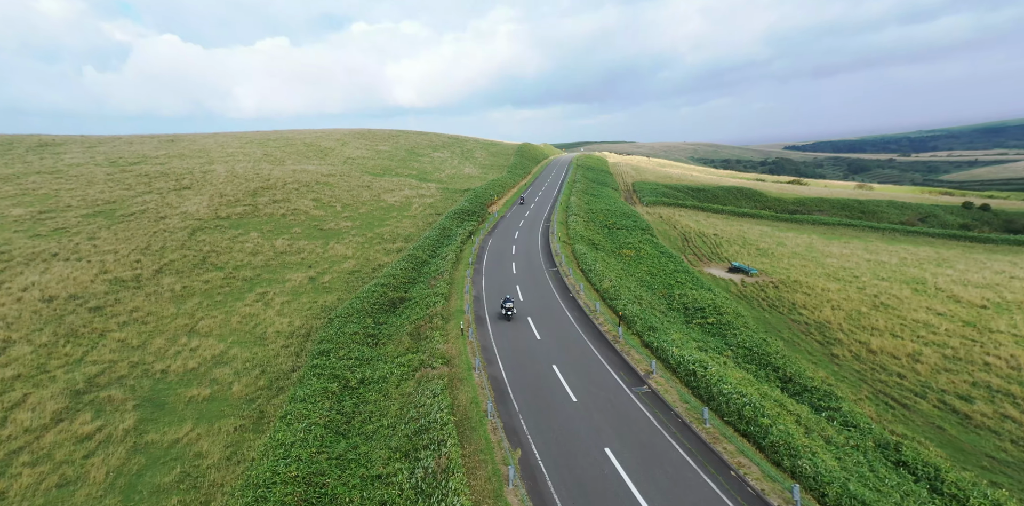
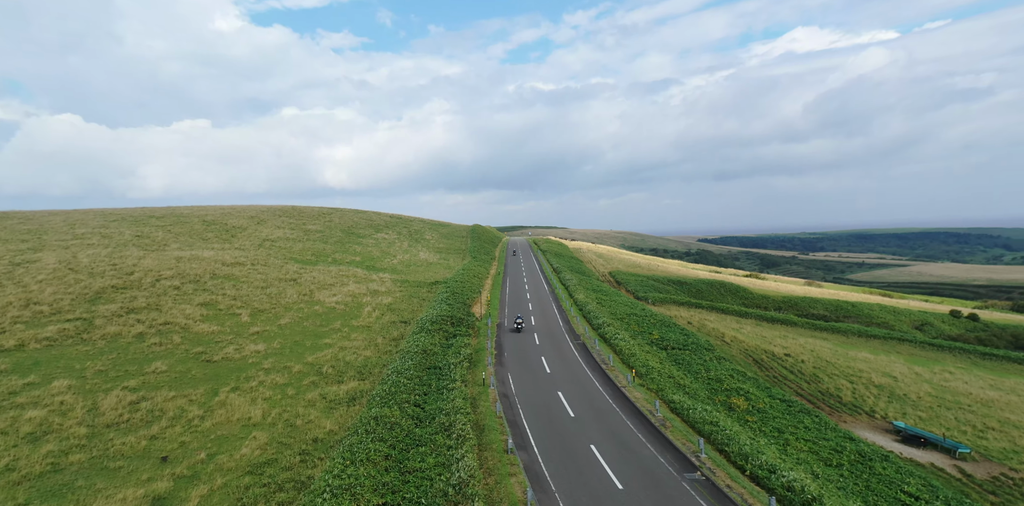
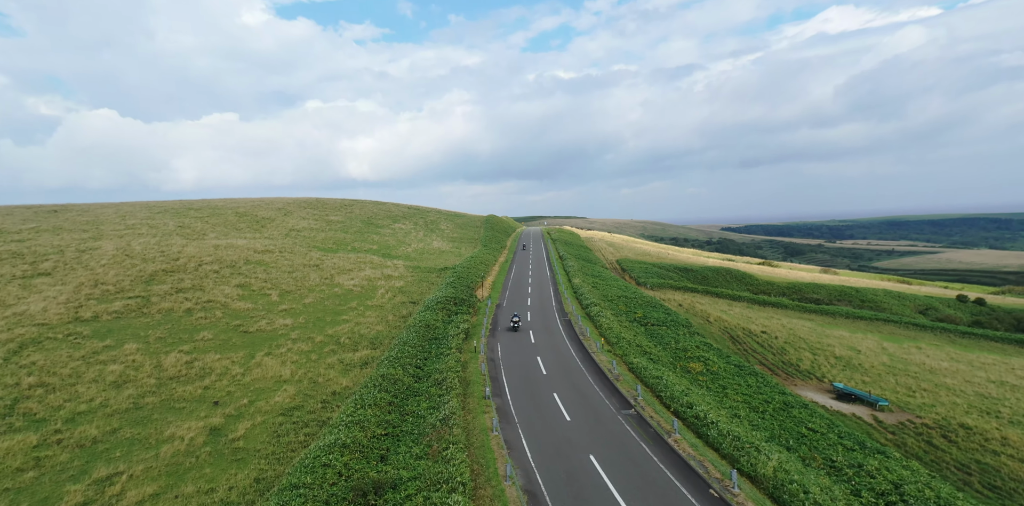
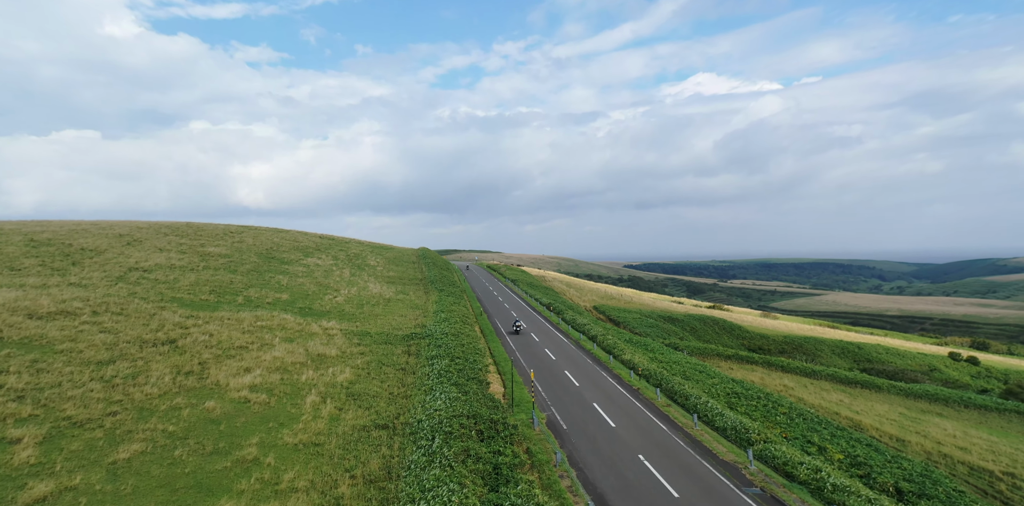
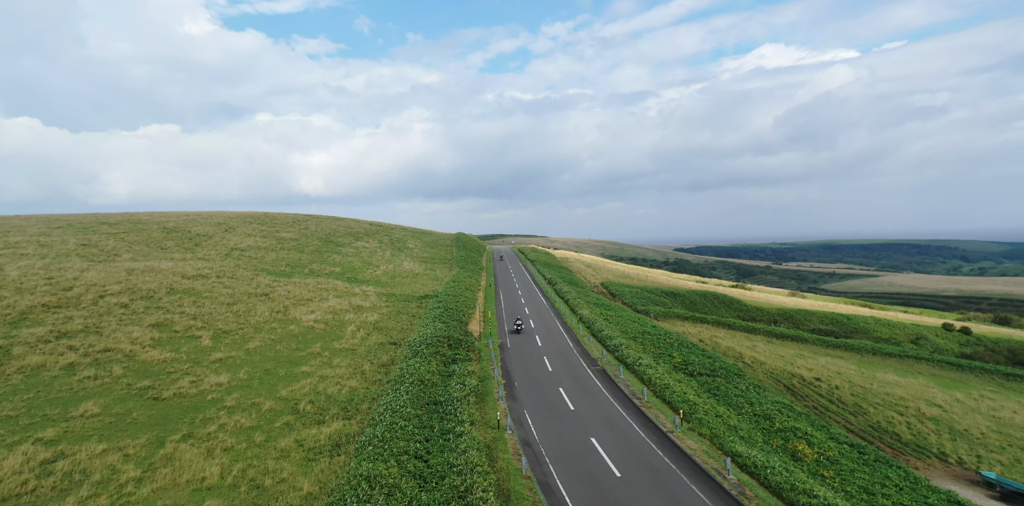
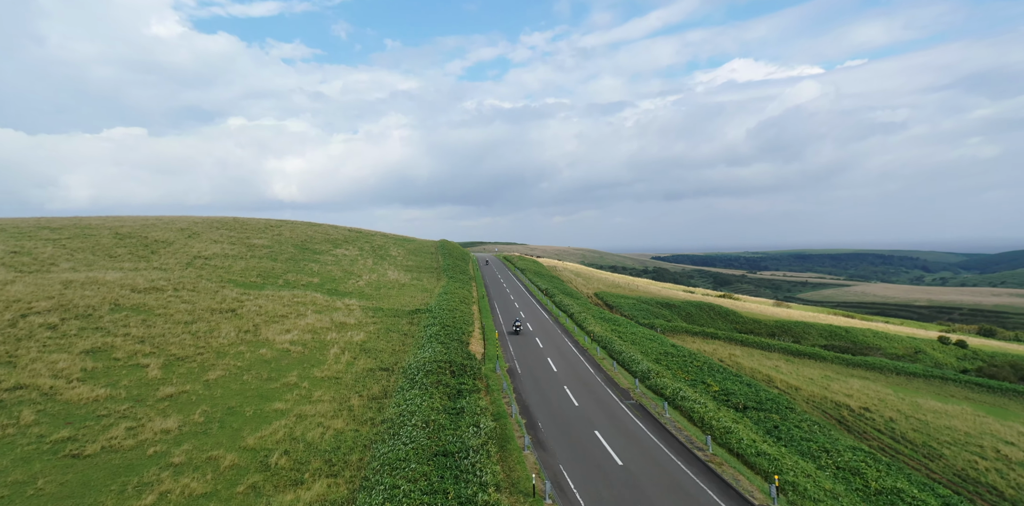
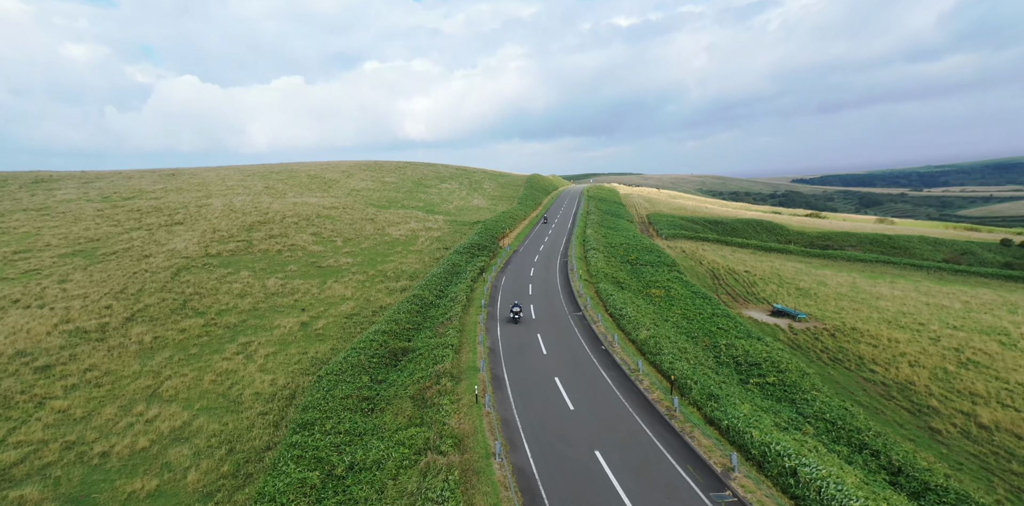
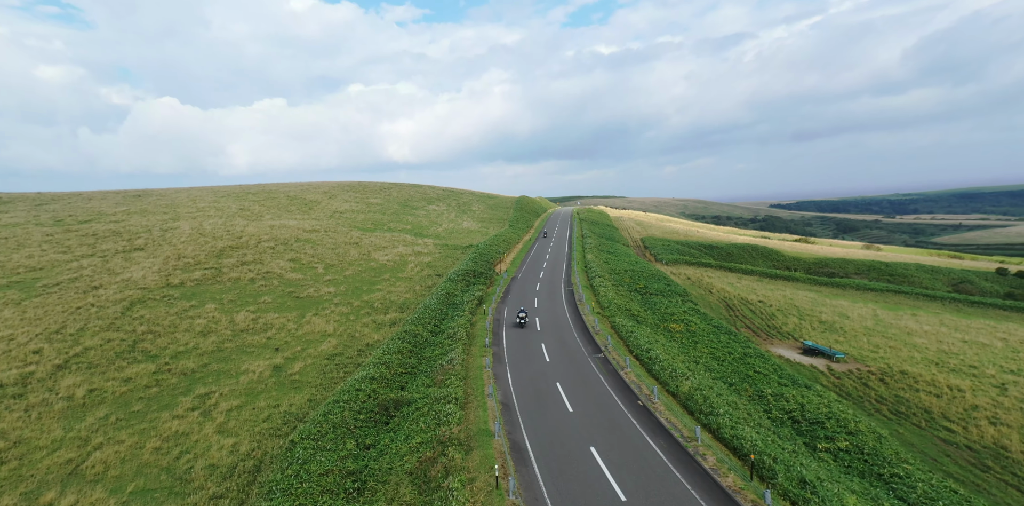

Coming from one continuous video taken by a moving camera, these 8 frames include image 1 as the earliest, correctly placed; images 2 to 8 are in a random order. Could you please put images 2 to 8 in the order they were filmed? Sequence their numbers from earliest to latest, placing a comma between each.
7, 8, 3, 2, 5, 6, 4
